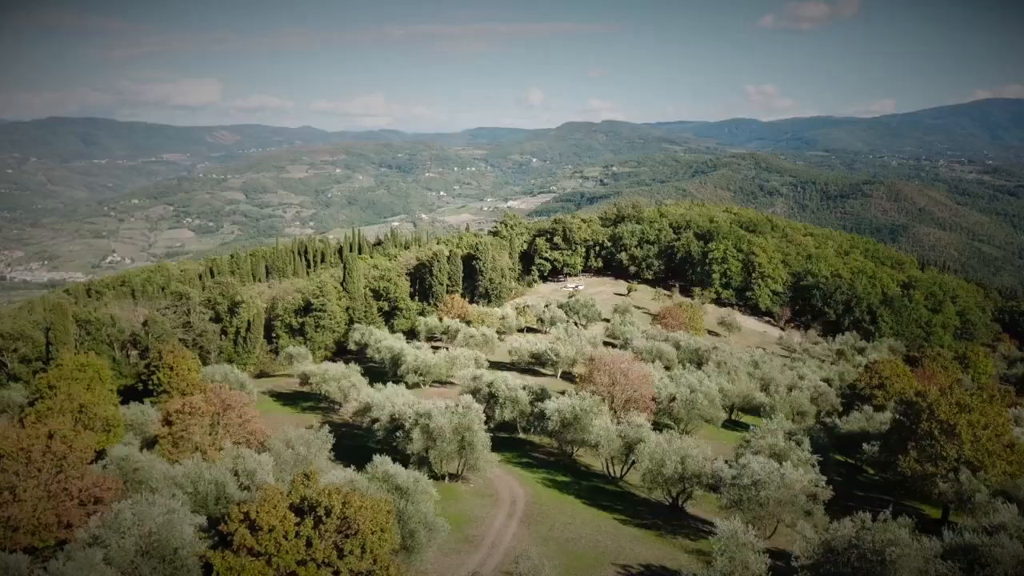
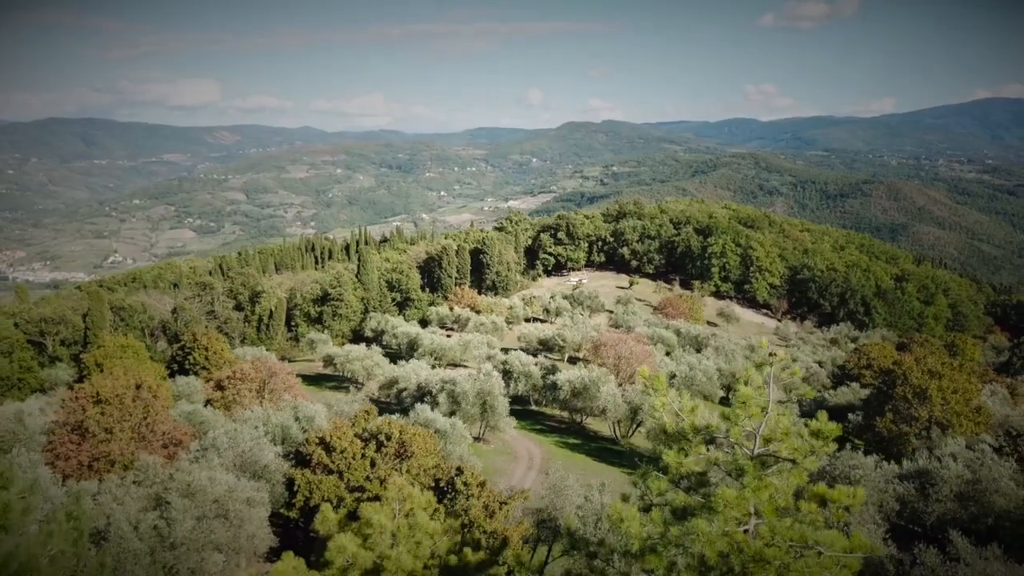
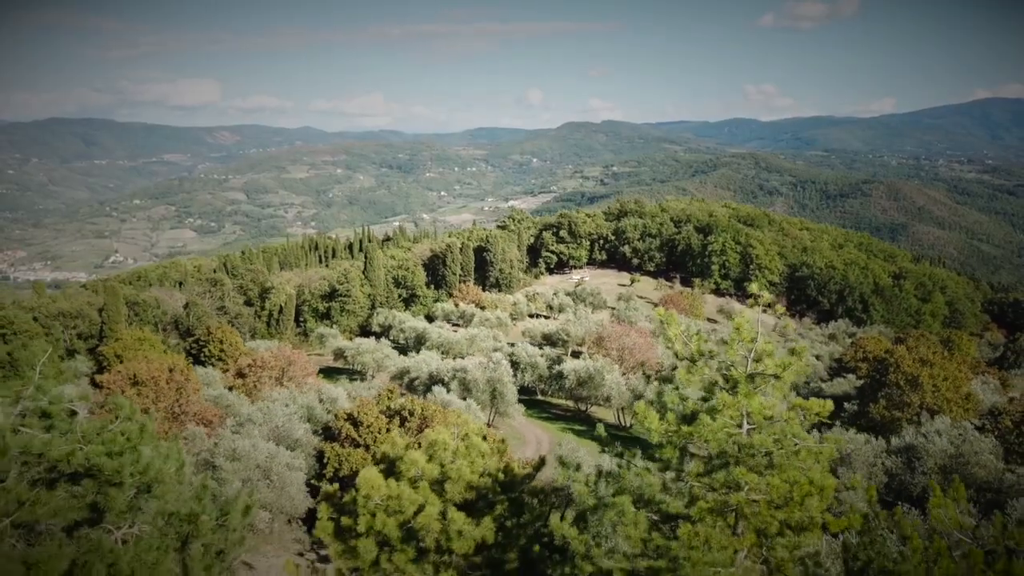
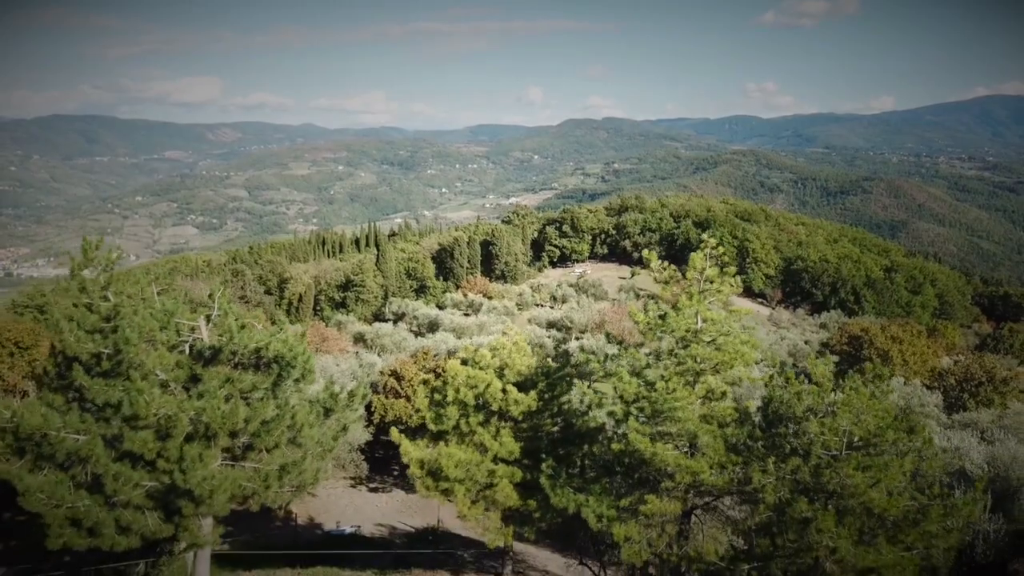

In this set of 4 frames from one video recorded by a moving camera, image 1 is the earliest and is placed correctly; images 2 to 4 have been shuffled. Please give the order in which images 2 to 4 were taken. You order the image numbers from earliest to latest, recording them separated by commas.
2, 3, 4
